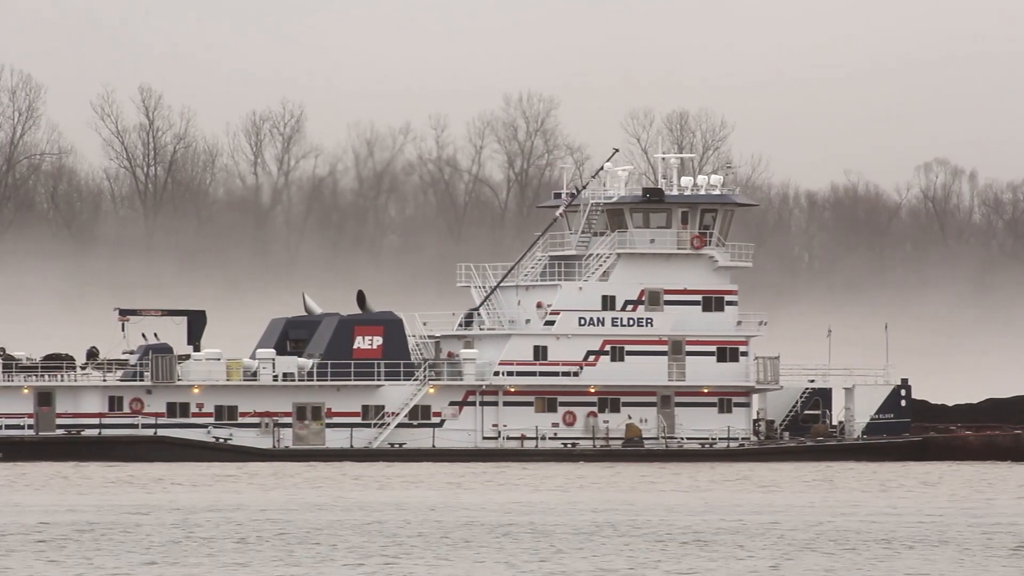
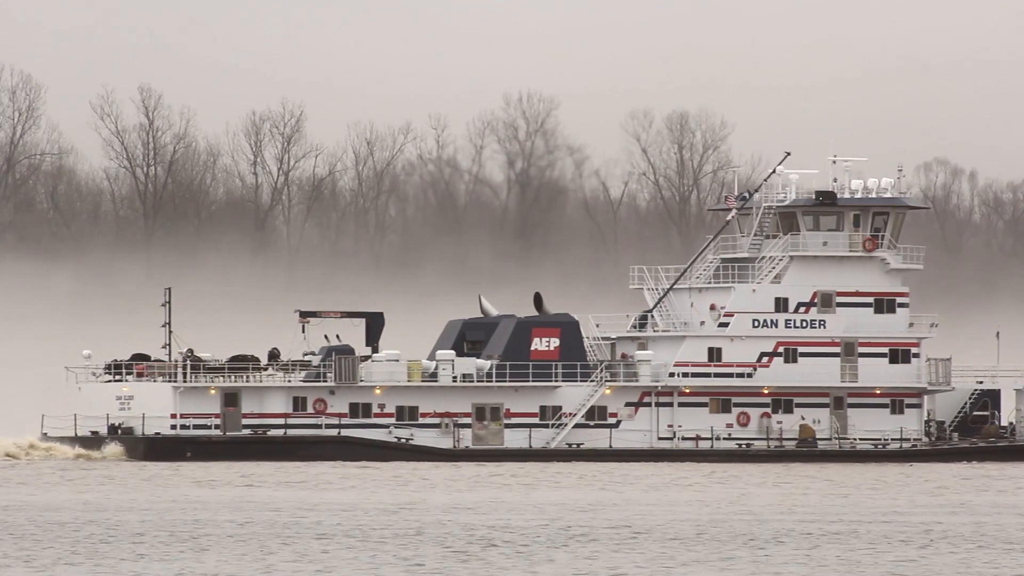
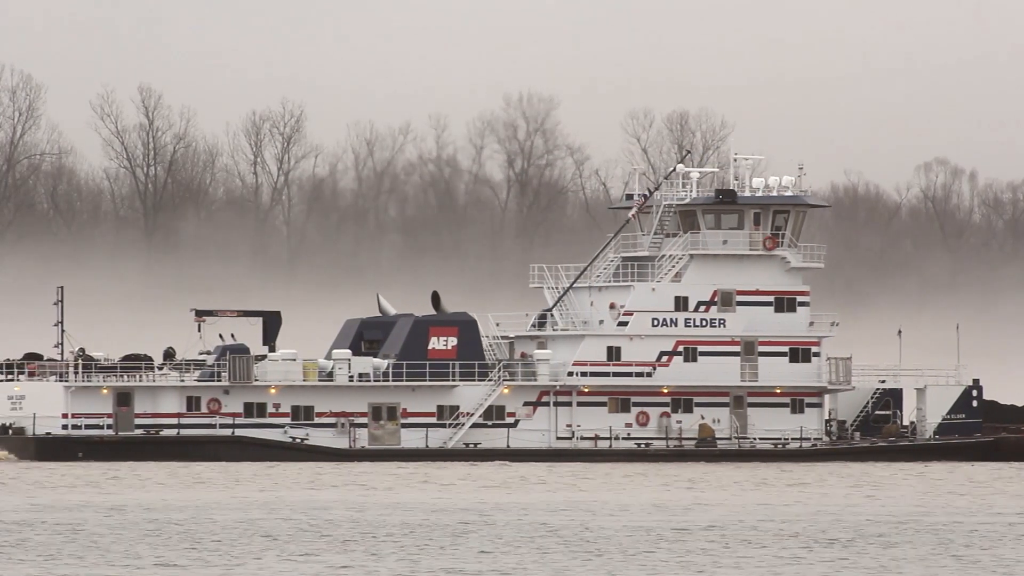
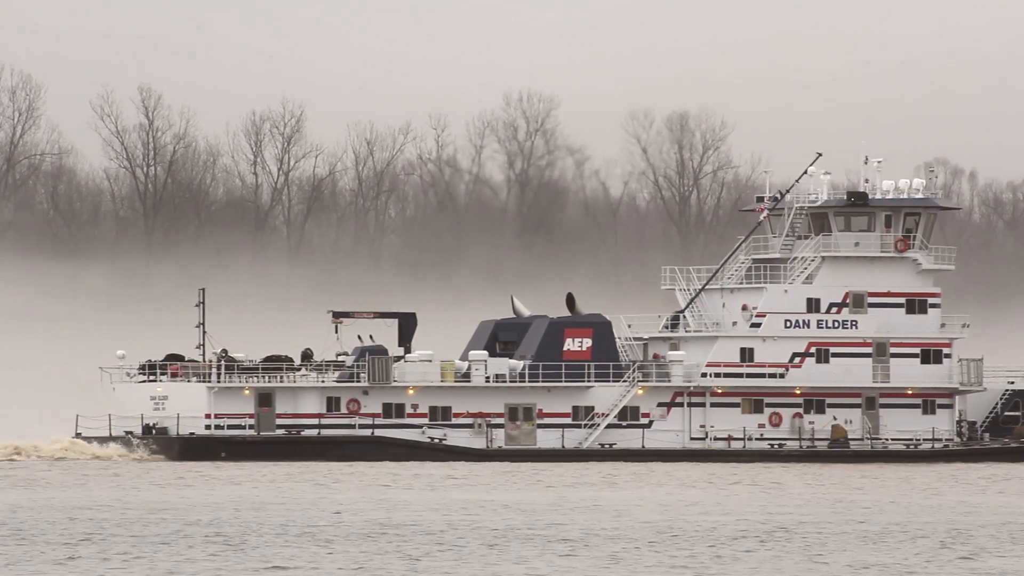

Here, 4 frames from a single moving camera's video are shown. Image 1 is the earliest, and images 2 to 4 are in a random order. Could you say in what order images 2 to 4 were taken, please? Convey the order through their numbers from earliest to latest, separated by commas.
3, 2, 4
